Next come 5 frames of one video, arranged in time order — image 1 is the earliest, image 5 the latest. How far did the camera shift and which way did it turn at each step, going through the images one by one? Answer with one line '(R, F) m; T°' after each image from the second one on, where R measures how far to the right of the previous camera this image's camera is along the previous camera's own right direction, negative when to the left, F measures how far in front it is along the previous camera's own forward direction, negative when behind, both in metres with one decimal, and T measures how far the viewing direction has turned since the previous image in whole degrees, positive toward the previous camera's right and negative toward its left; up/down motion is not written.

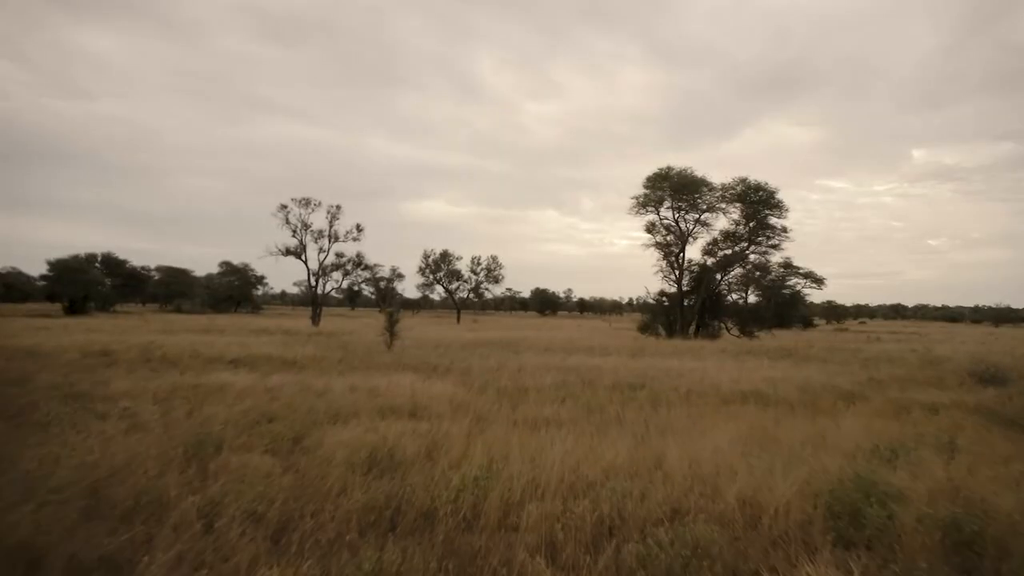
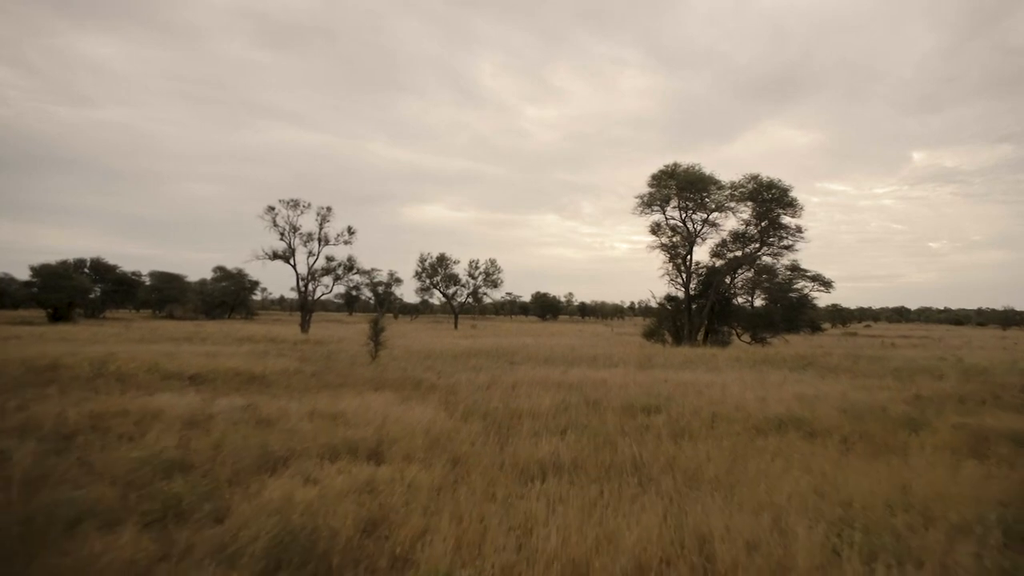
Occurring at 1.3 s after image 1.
(+0.2, +2.0) m; 0°
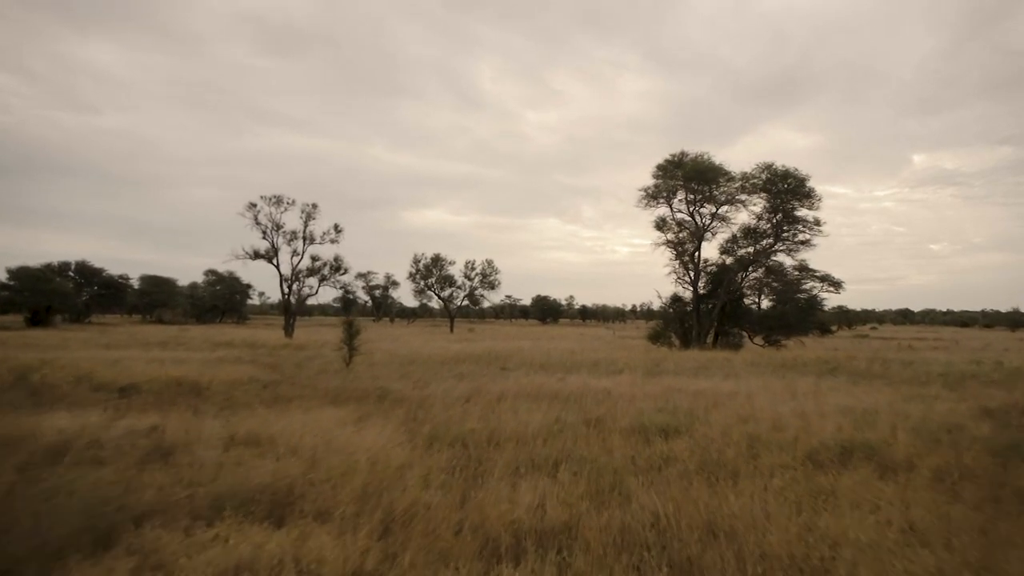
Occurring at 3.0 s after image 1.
(+0.4, +2.4) m; 0°
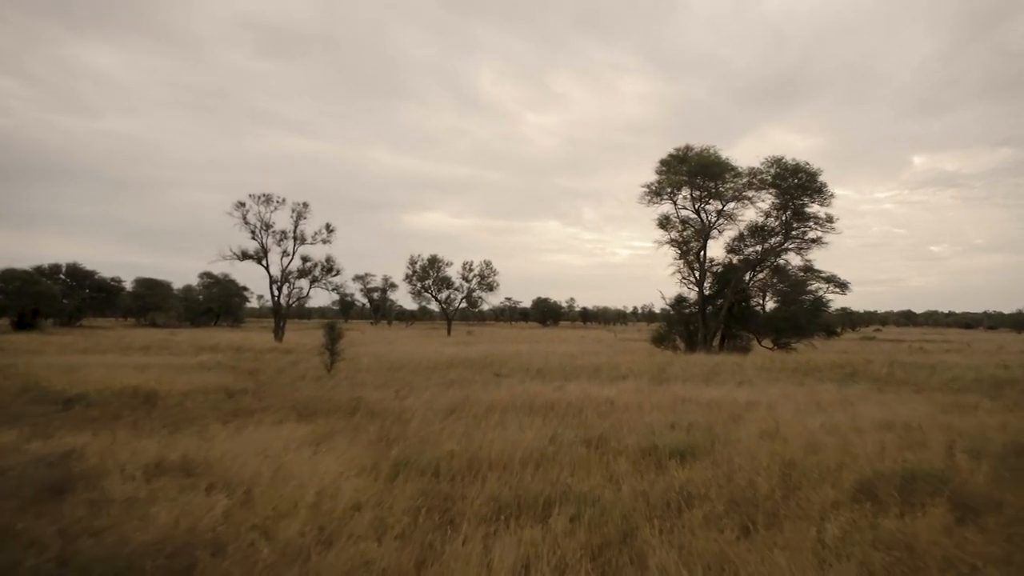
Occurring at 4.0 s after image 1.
(+0.2, +1.4) m; 0°
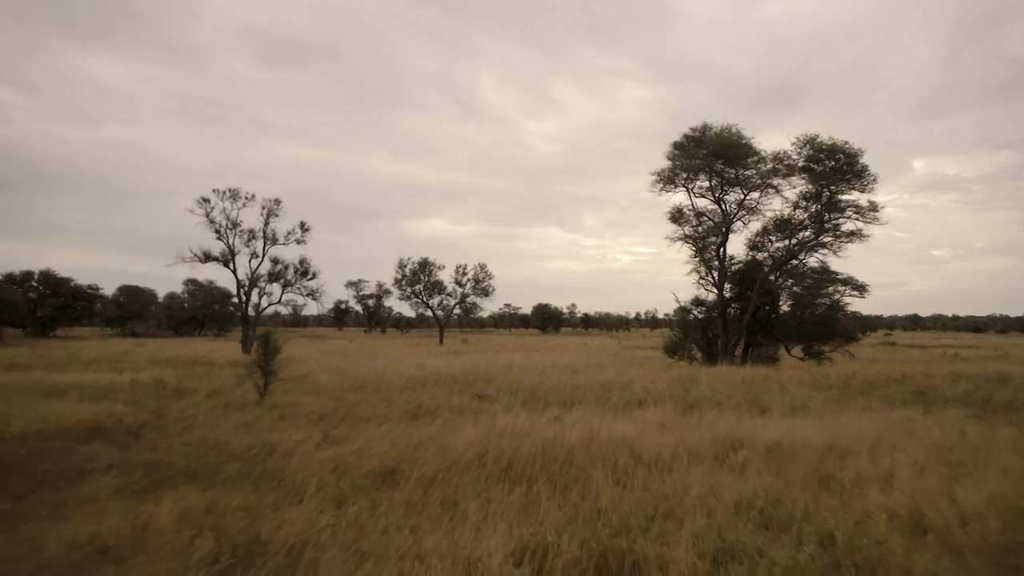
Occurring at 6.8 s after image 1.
(+0.4, +3.9) m; 0°
